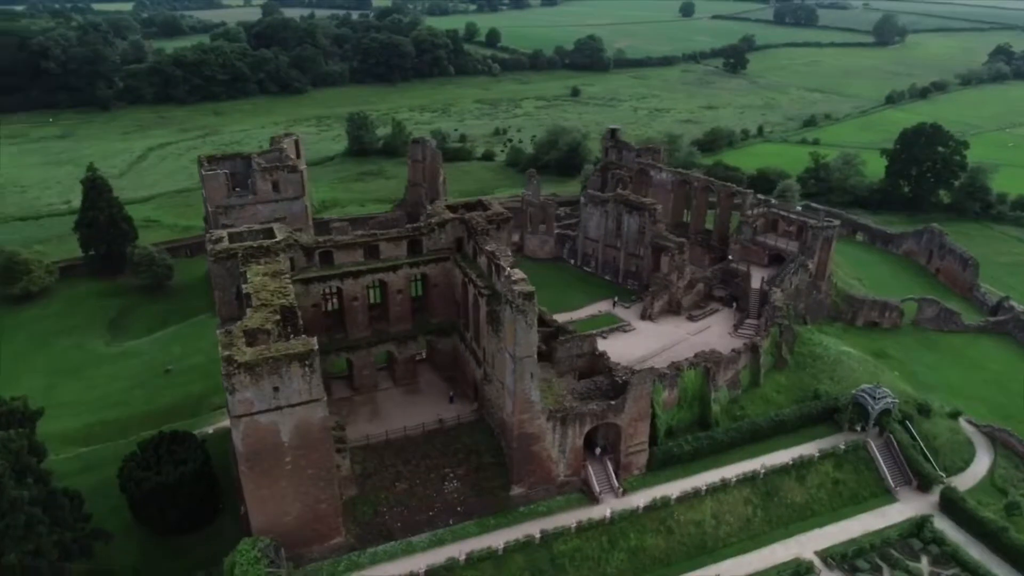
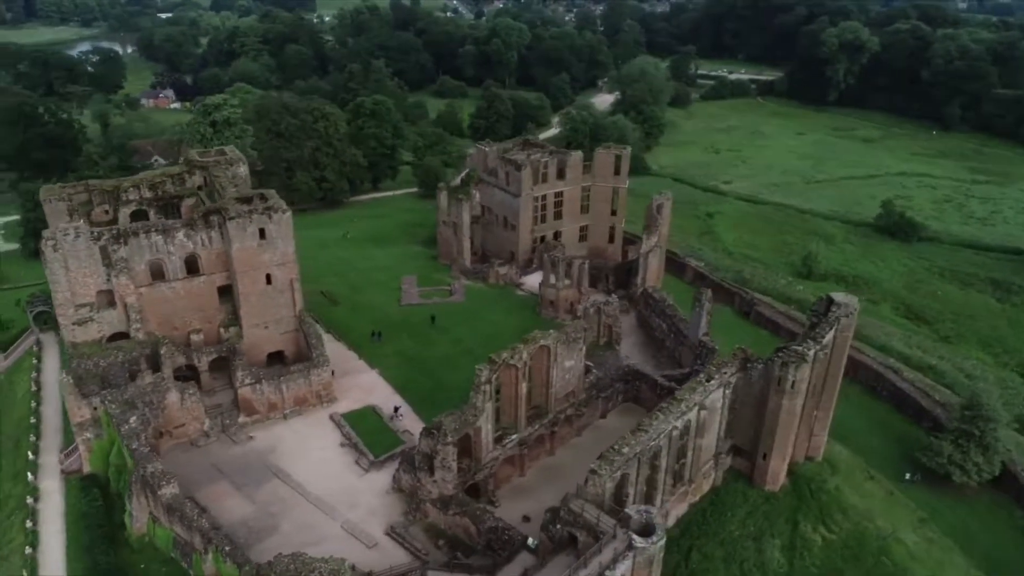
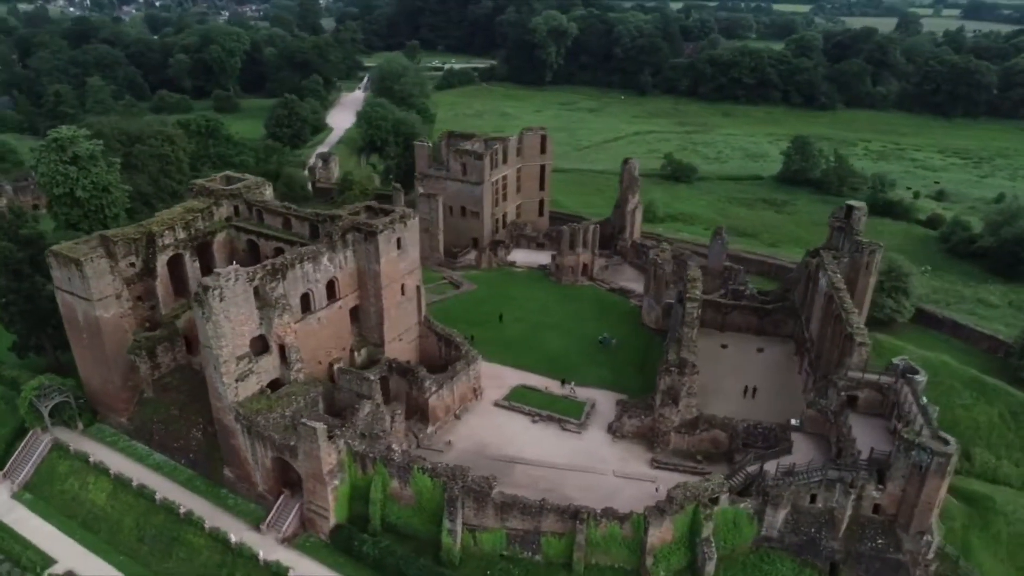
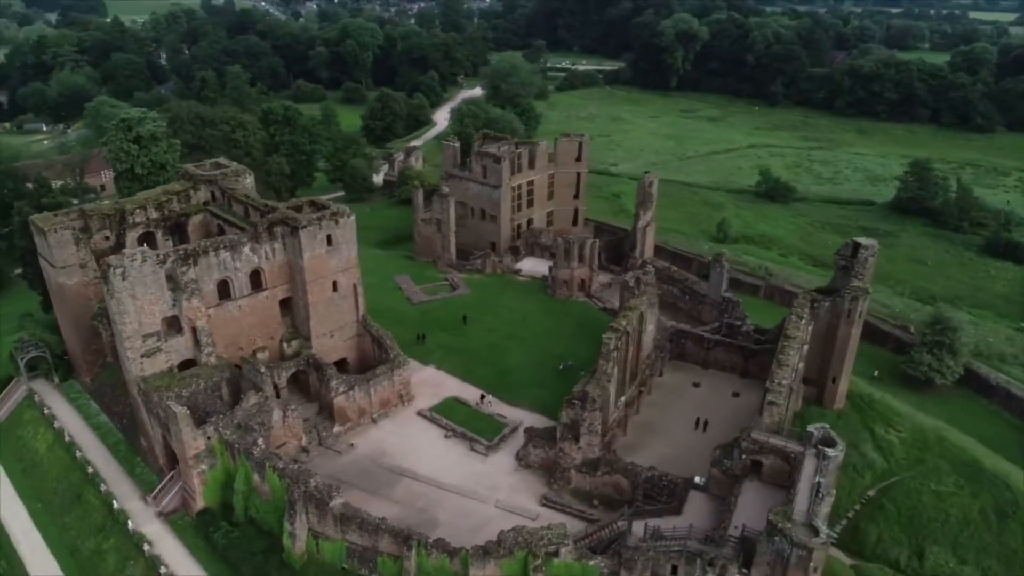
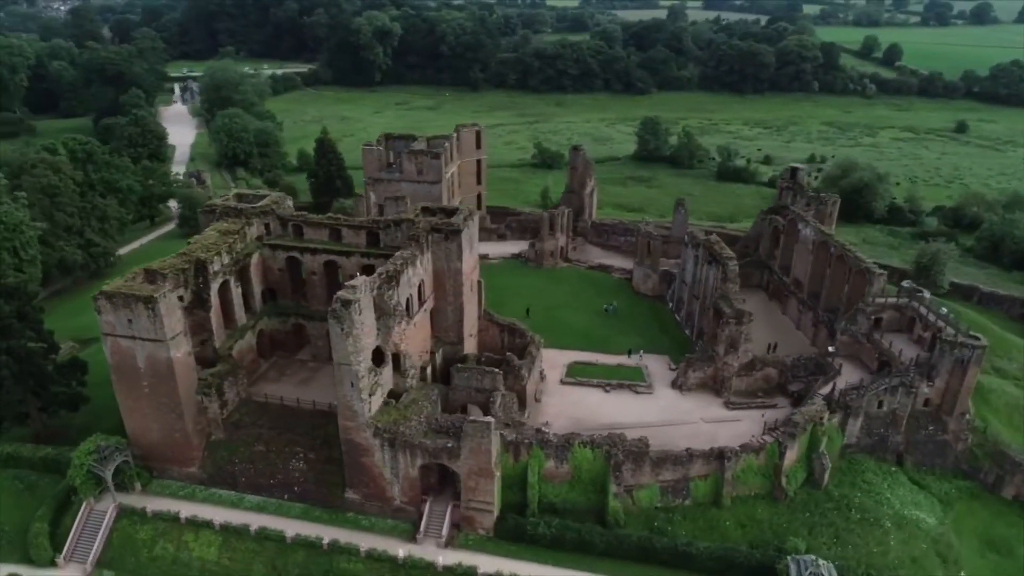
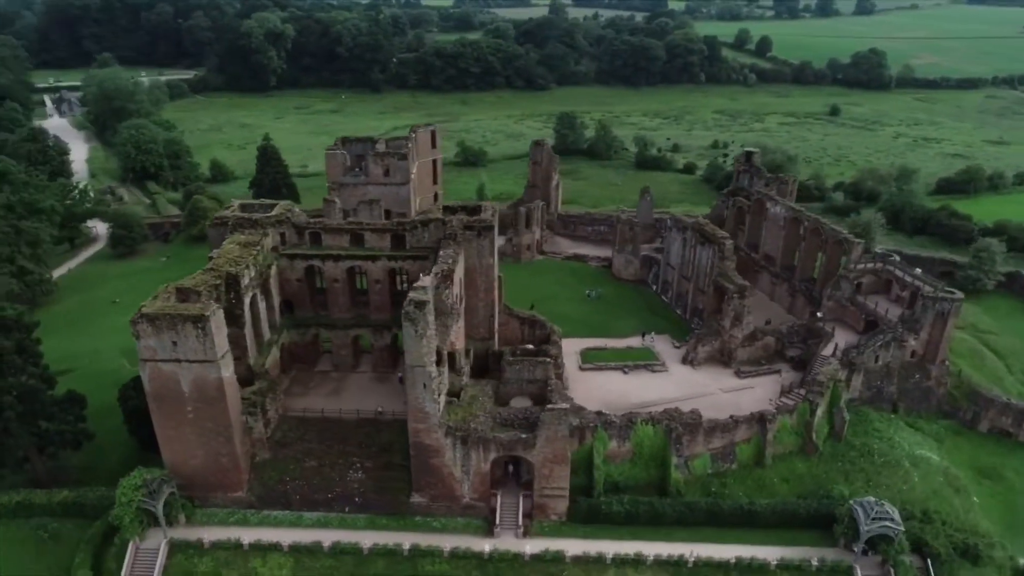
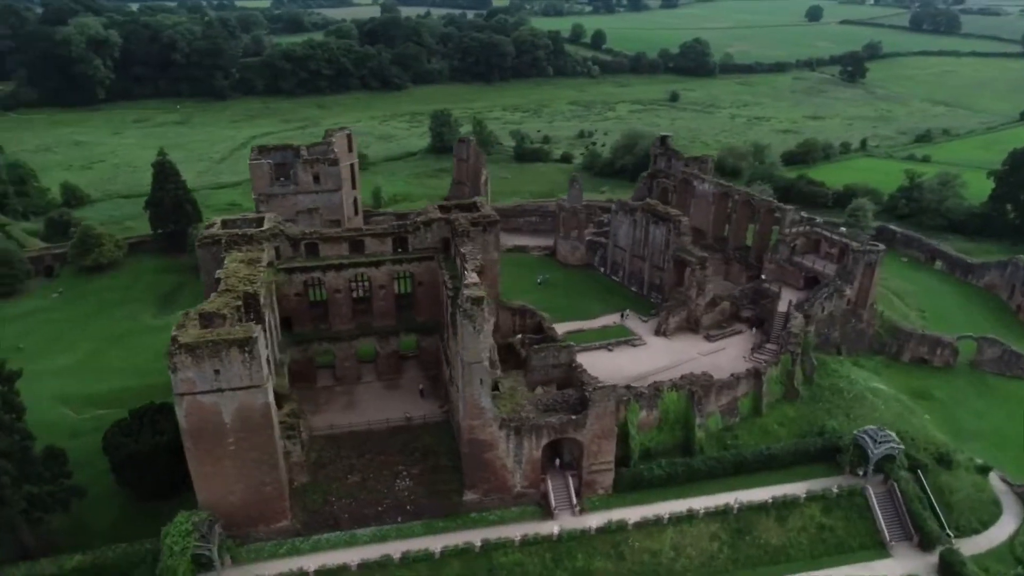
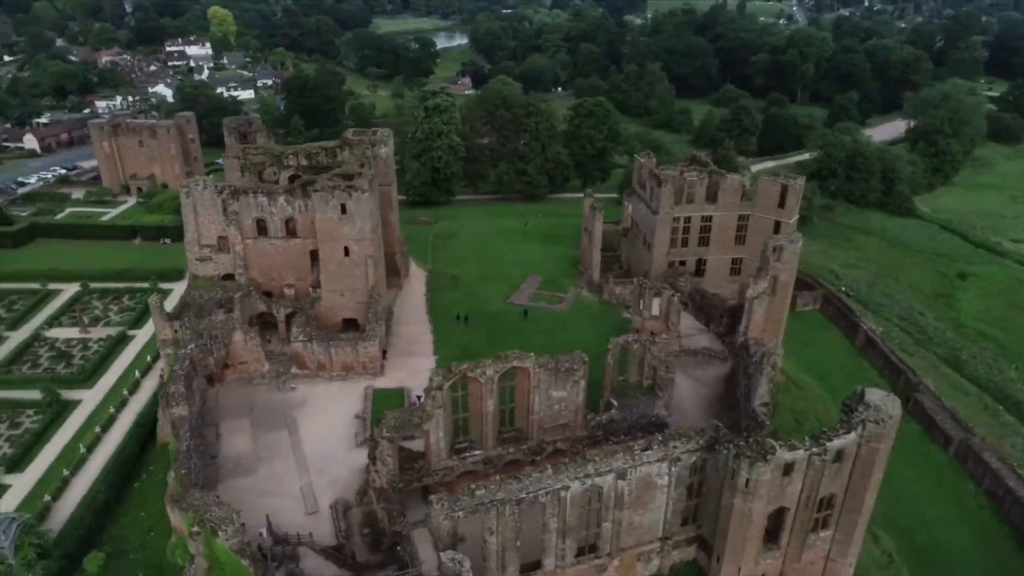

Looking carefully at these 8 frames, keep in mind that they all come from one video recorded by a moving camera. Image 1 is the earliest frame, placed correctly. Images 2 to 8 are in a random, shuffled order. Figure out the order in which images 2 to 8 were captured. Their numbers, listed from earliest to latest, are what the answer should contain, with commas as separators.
7, 6, 5, 3, 4, 2, 8
